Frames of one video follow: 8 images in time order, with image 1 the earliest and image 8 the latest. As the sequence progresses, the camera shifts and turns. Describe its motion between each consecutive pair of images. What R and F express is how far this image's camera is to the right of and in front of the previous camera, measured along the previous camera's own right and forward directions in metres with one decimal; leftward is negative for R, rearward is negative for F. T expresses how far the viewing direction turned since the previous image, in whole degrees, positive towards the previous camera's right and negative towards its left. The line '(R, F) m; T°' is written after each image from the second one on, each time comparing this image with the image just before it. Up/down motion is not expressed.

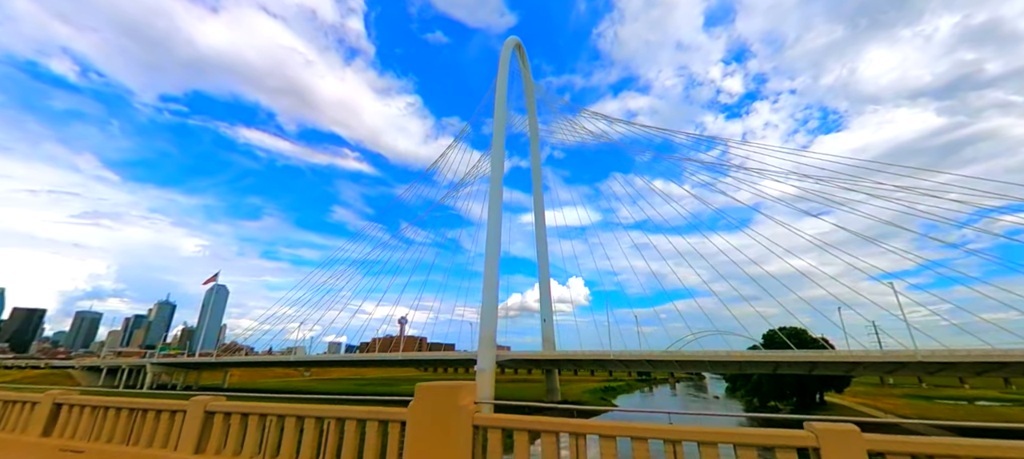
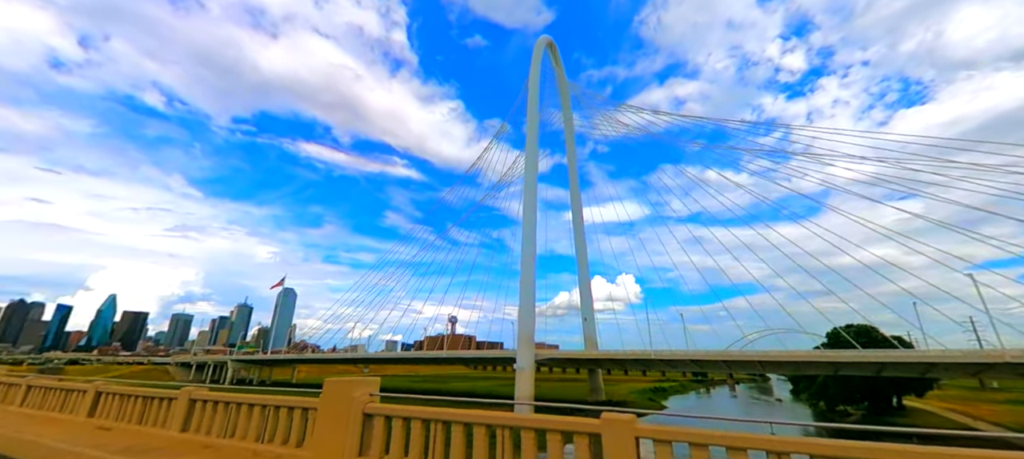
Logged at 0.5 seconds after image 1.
(+0.6, -0.2) m; -7°
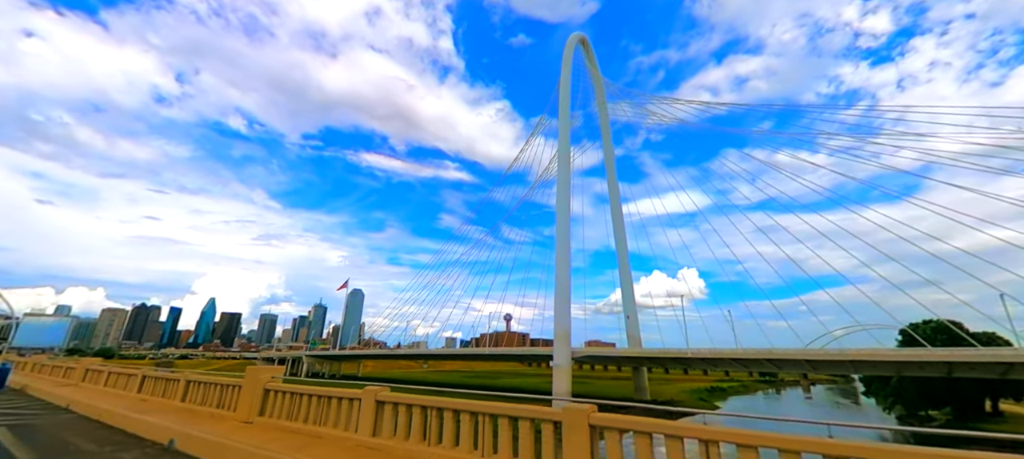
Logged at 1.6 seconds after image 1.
(+1.6, -0.7) m; -8°
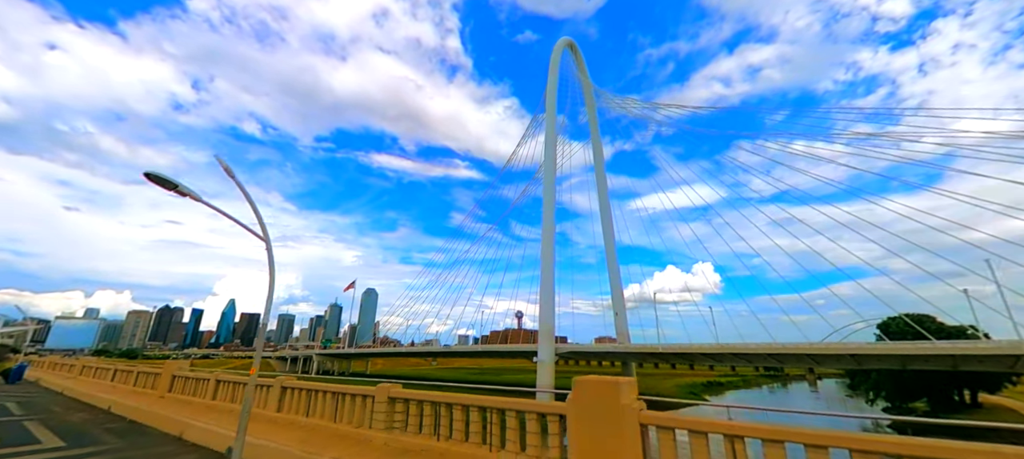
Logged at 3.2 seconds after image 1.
(+2.2, -1.4) m; -2°
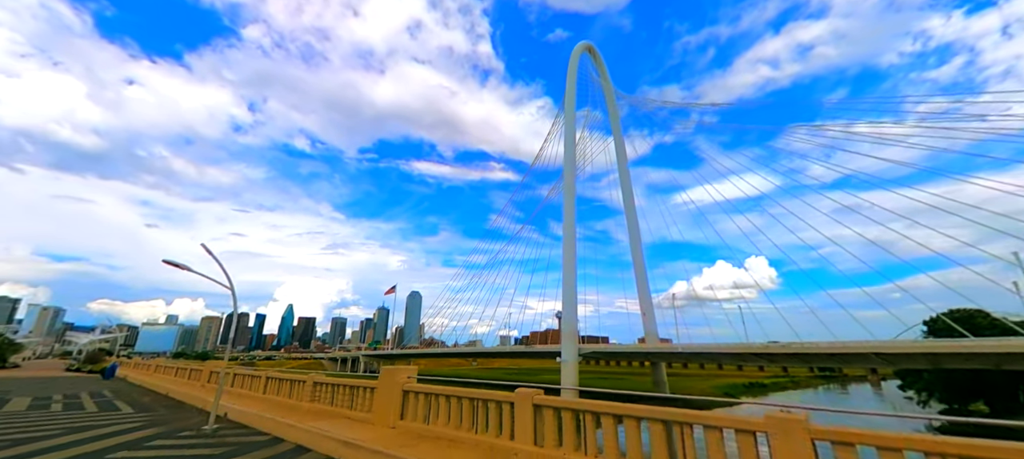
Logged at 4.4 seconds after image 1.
(+1.5, -1.1) m; -6°
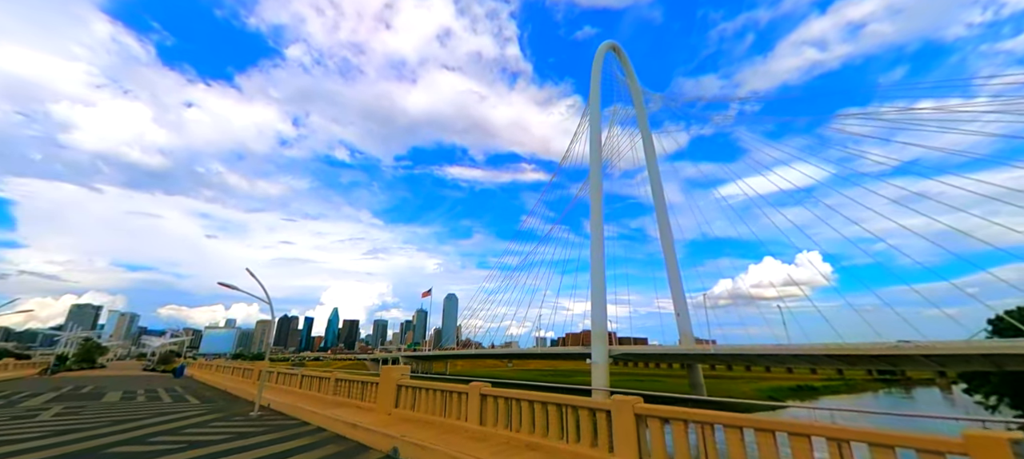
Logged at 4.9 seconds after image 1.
(+0.6, -0.6) m; -5°
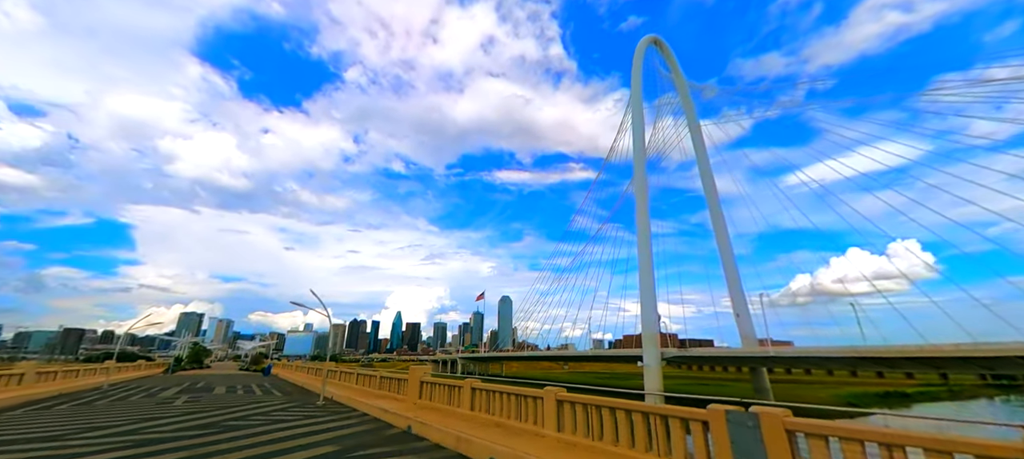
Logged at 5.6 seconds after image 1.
(+0.7, -0.7) m; -8°
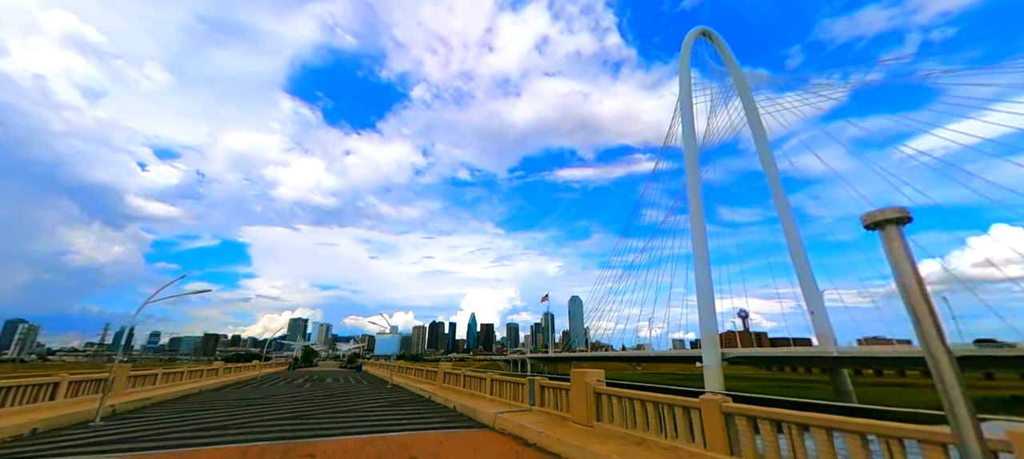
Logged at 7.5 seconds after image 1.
(+1.5, -2.2) m; -10°
